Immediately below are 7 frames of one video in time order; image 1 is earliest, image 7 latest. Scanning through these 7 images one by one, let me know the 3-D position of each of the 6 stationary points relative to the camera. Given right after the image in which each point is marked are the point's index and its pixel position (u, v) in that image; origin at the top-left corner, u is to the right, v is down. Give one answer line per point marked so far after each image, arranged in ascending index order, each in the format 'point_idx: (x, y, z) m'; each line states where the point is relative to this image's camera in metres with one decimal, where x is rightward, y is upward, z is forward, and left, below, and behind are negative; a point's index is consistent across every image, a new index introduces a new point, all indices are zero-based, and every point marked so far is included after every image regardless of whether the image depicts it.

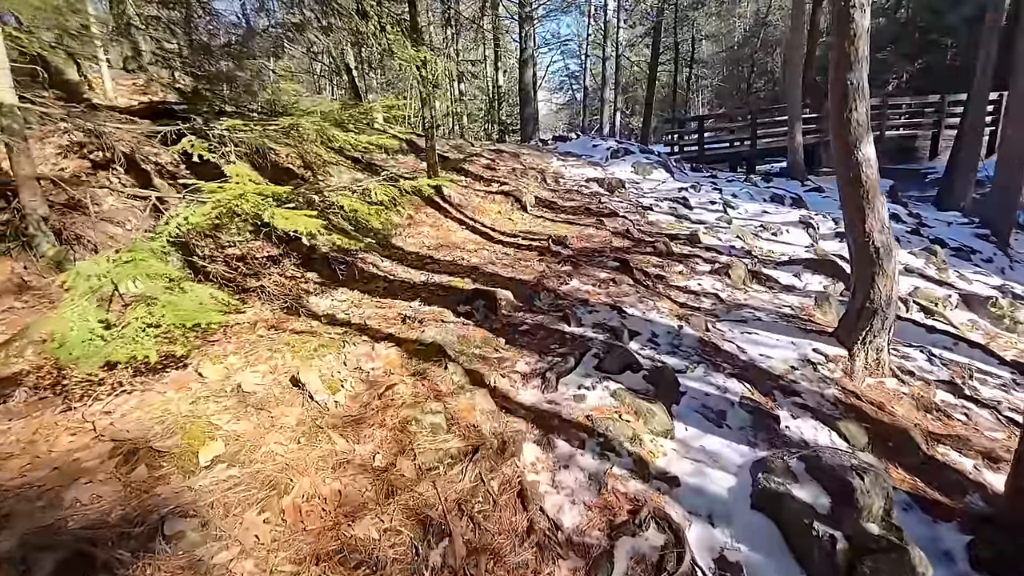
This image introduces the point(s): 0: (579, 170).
0: (+1.5, +2.6, +11.7) m
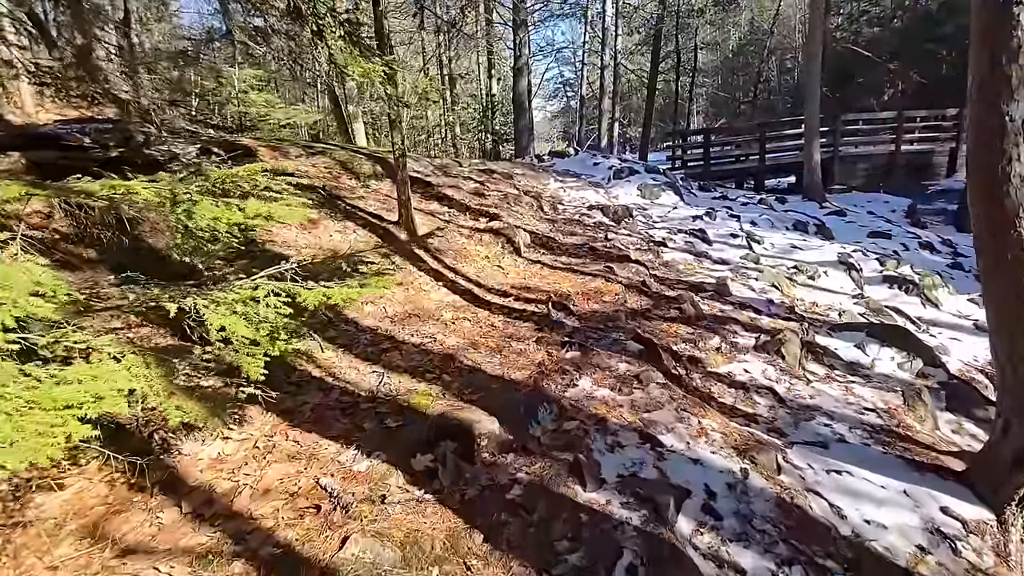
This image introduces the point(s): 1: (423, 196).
0: (+1.3, +1.9, +10.4) m
1: (-1.3, +1.3, +7.6) m
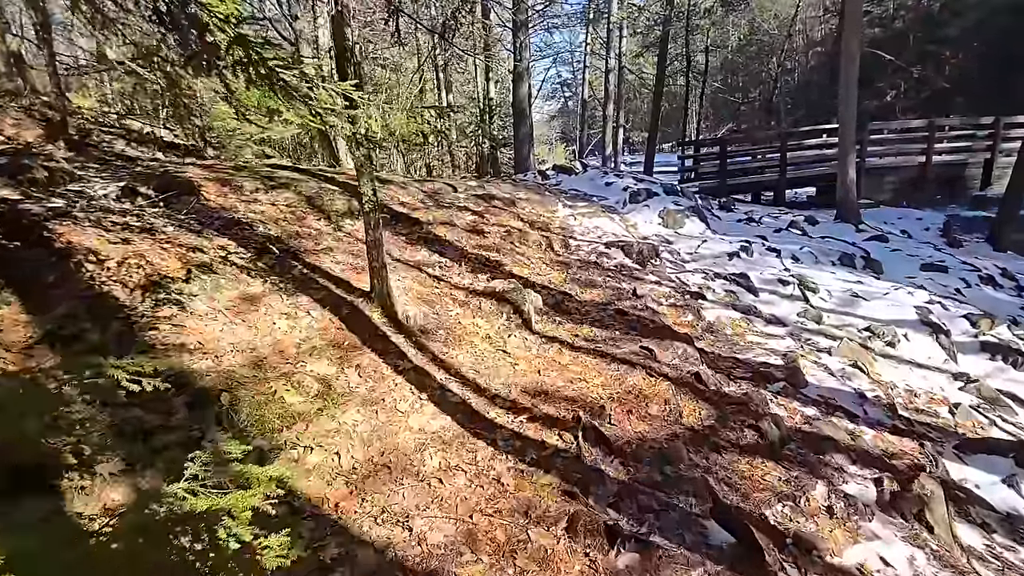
0: (+1.4, +1.2, +9.1) m
1: (-1.3, +0.6, +6.2) m
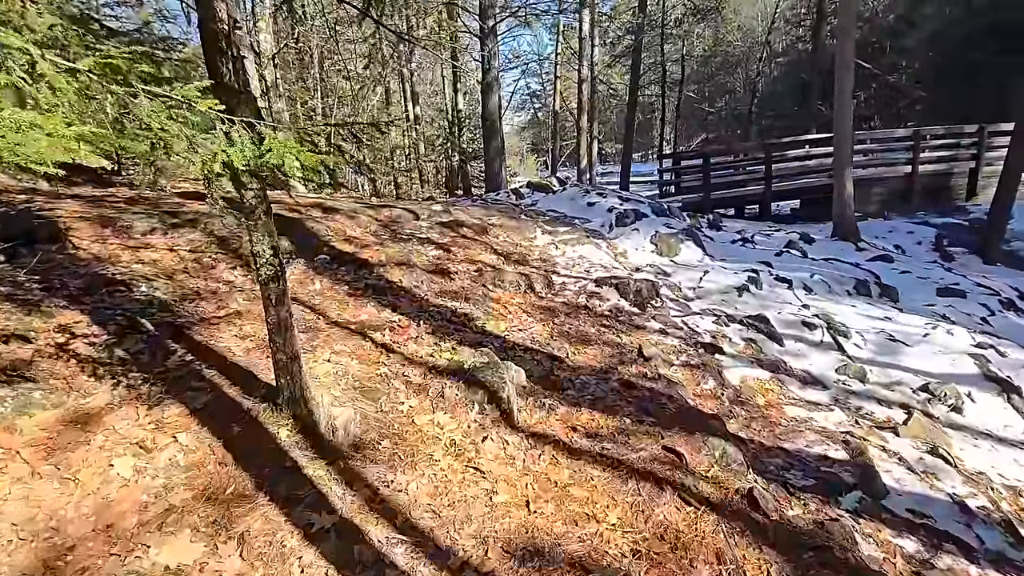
0: (+1.0, +0.6, +7.9) m
1: (-1.5, 0.0, +4.9) m
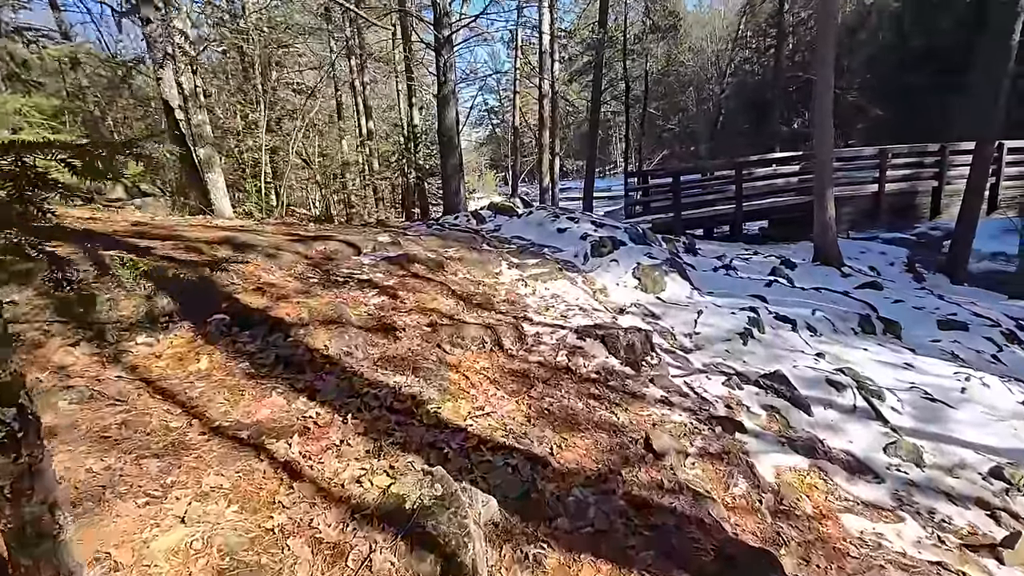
0: (+0.5, 0.0, +6.8) m
1: (-1.8, -0.6, +3.5) m
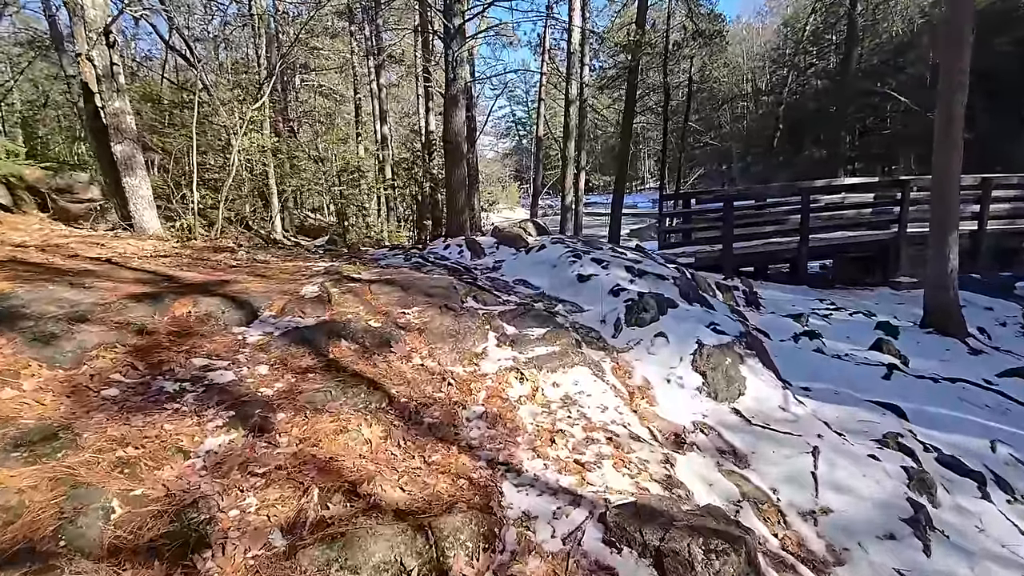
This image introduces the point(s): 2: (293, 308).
0: (+0.4, -0.8, +4.2) m
1: (-2.0, -1.2, +1.0) m
2: (-1.8, -0.2, +4.3) m
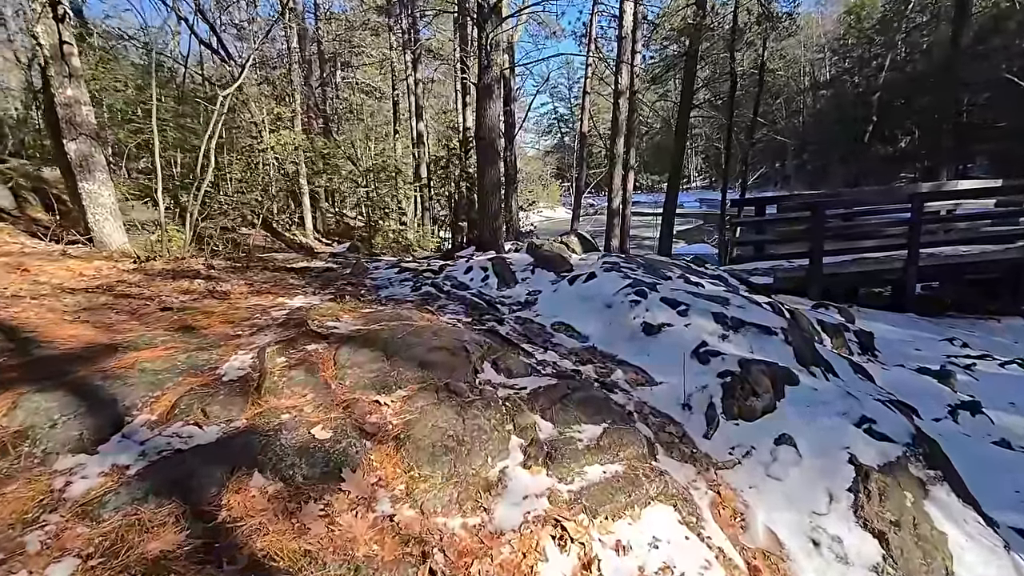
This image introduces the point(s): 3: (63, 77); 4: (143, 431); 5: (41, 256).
0: (+0.5, -1.3, +2.4) m
1: (-2.1, -1.6, -0.6) m
2: (-1.6, -0.6, +2.6) m
3: (-5.3, +2.5, +6.2) m
4: (-1.8, -0.7, +2.4) m
5: (-5.3, +0.4, +5.8) m
